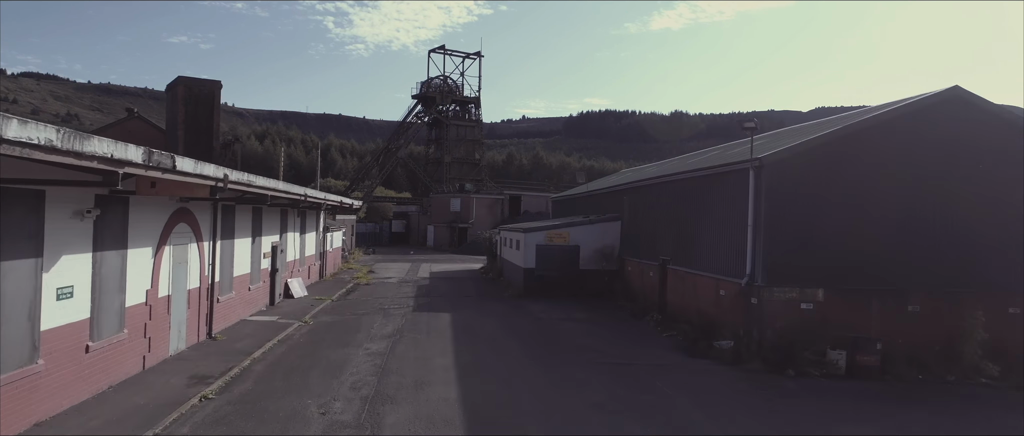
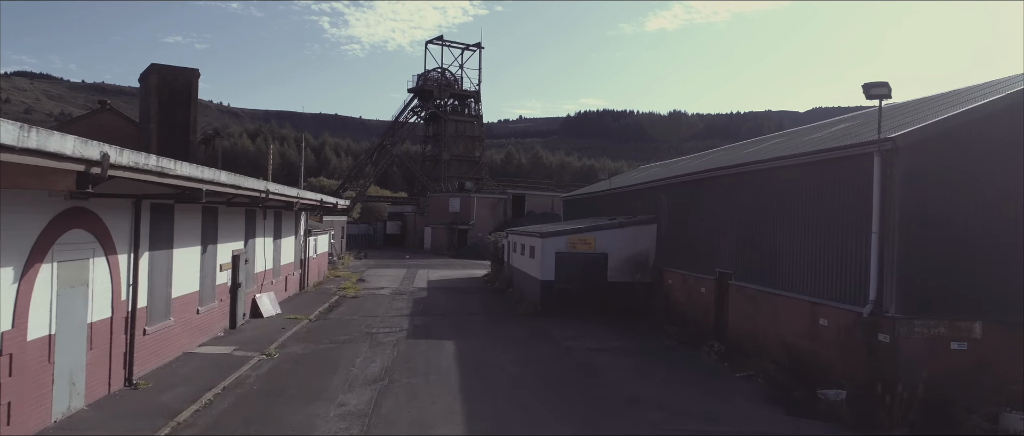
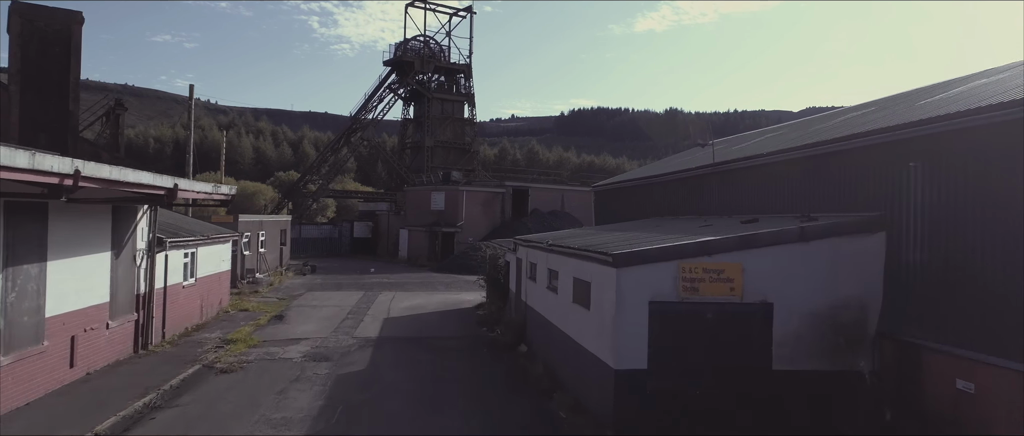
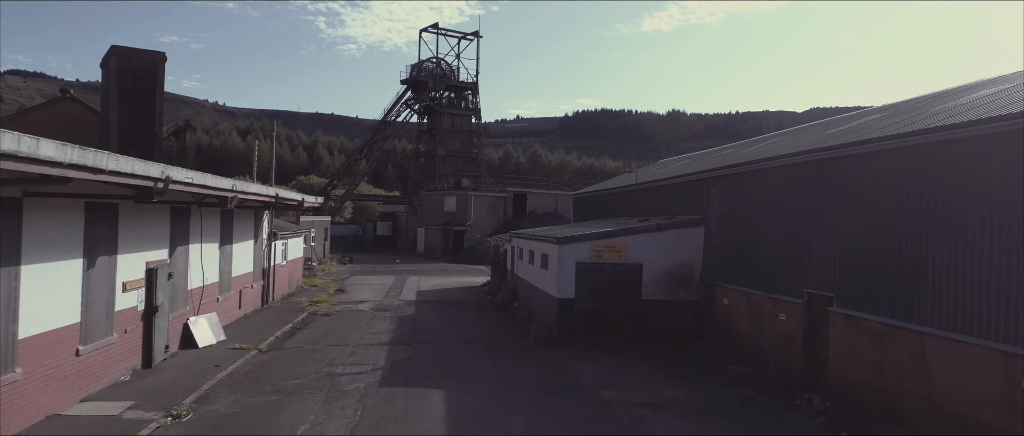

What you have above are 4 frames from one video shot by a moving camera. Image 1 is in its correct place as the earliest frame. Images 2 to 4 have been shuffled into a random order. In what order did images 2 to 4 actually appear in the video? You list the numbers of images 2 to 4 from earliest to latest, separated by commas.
2, 4, 3
